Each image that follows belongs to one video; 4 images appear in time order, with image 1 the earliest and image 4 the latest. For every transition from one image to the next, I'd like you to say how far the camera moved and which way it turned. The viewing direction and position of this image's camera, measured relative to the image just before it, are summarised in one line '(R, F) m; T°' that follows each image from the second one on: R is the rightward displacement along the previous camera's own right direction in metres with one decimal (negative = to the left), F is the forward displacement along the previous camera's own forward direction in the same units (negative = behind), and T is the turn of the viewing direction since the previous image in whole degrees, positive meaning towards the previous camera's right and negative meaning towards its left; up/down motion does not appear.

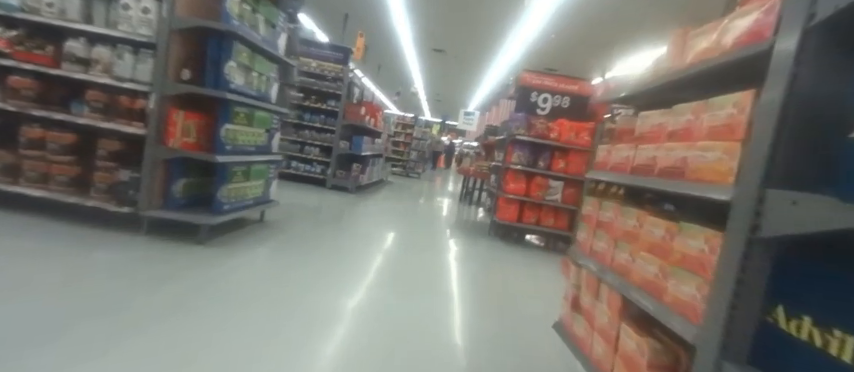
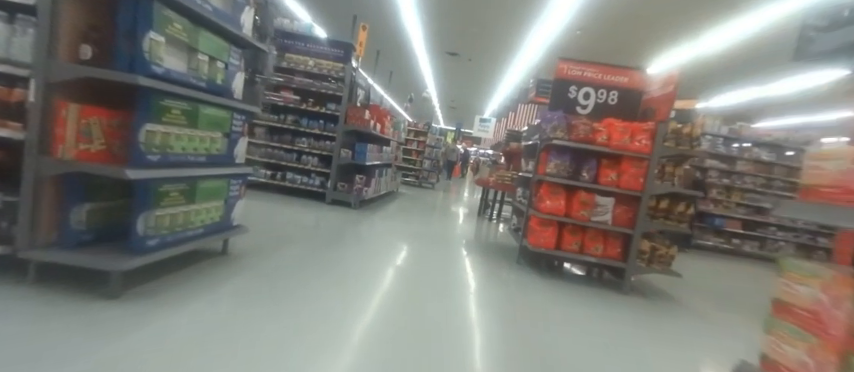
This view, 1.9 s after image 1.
(0.0, +0.9) m; -2°
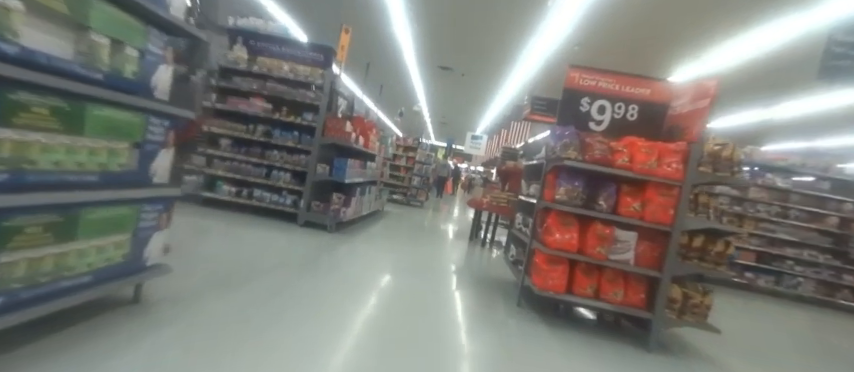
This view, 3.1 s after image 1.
(0.0, +0.6) m; +2°
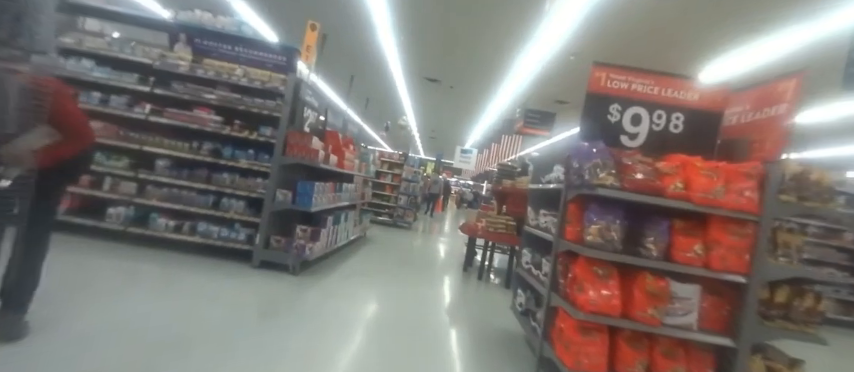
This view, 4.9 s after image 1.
(+0.1, +0.9) m; +2°
